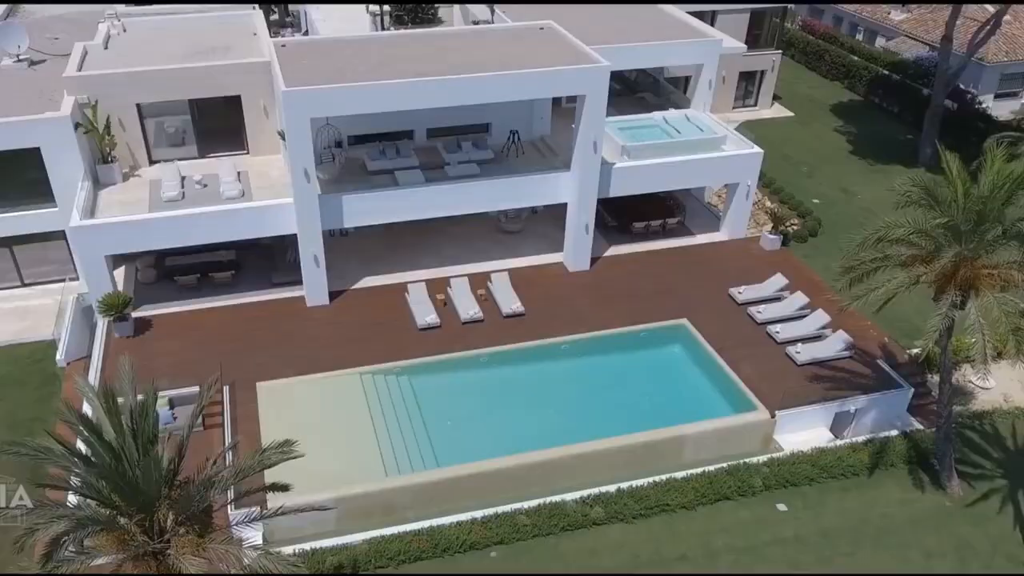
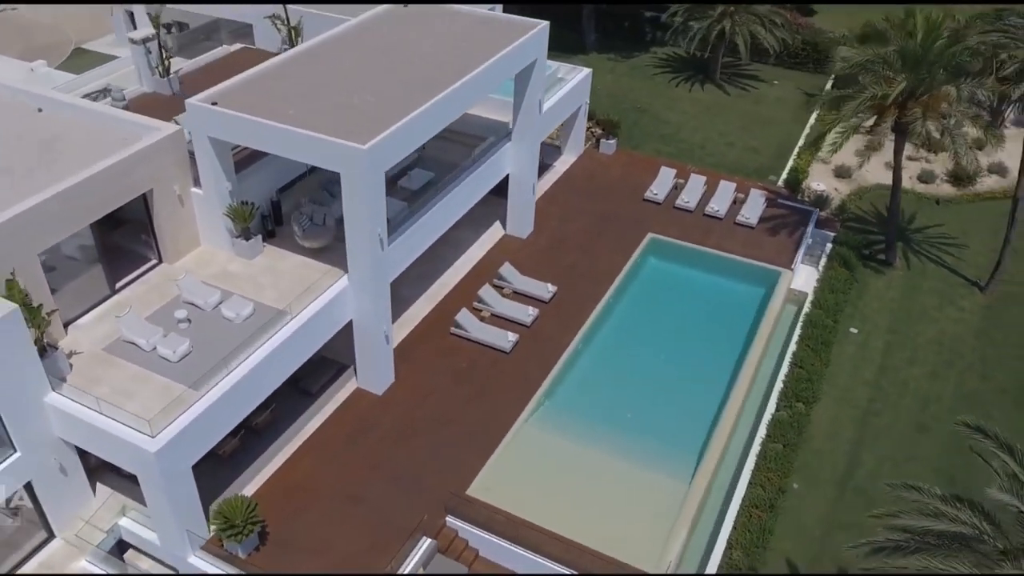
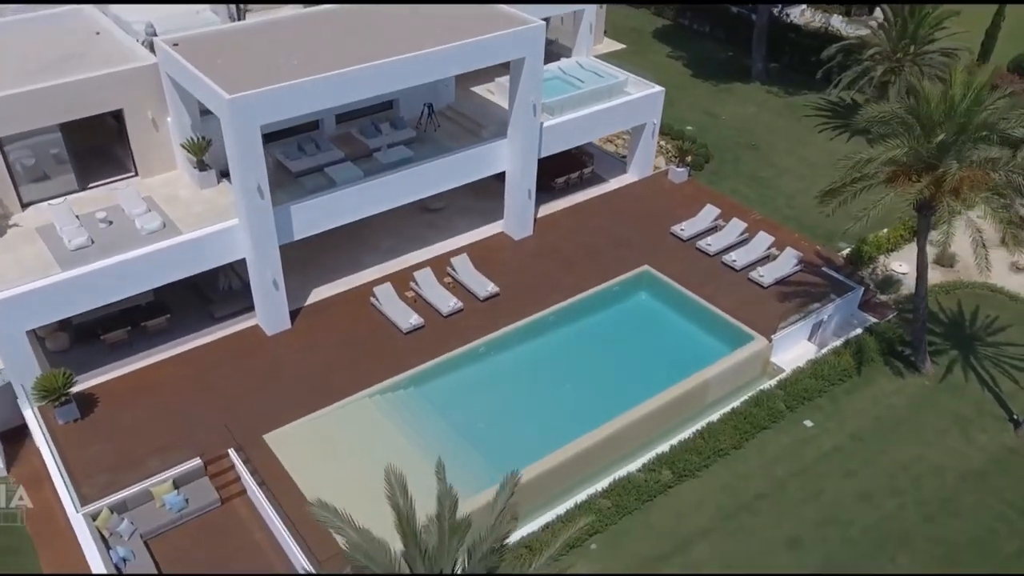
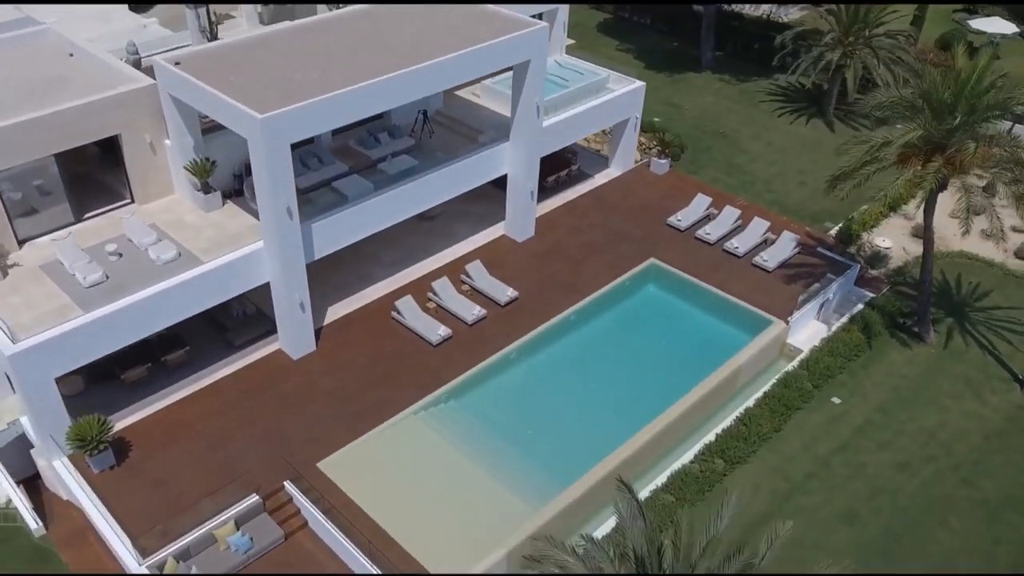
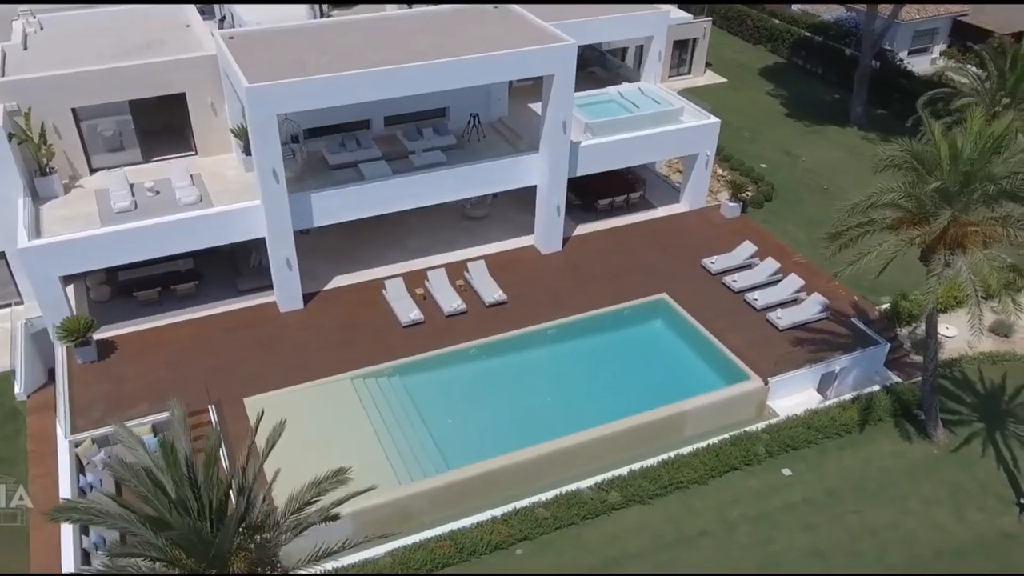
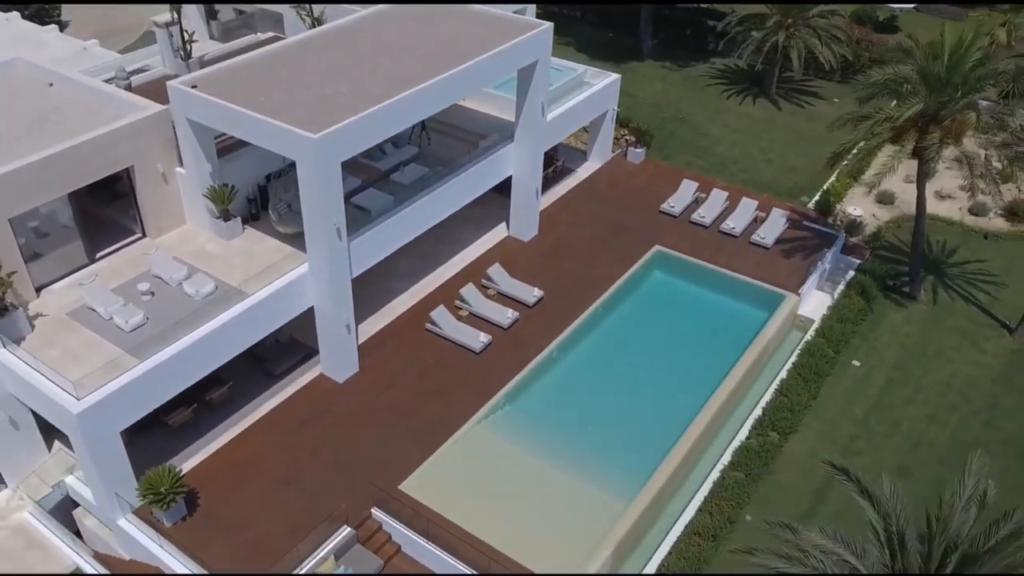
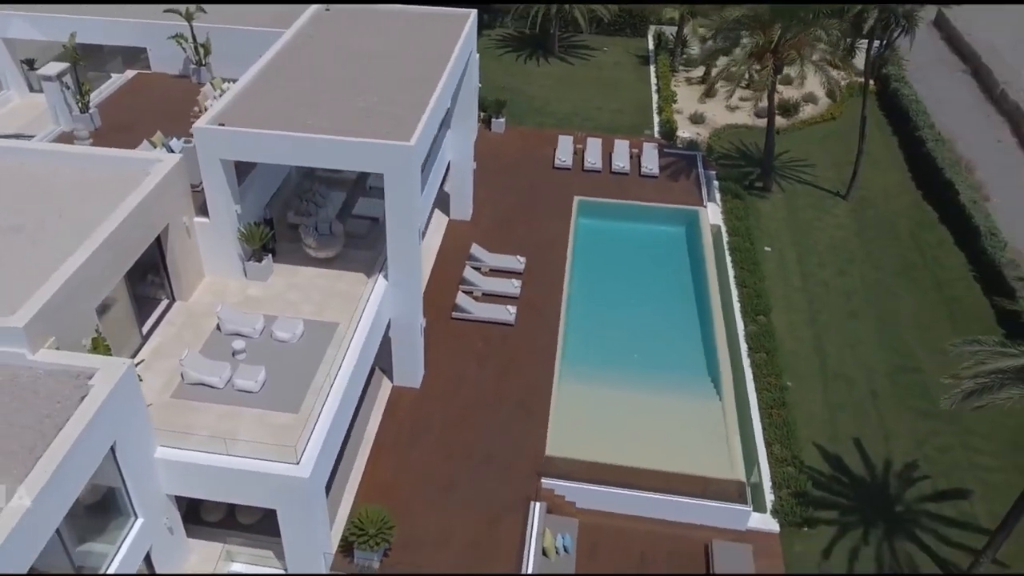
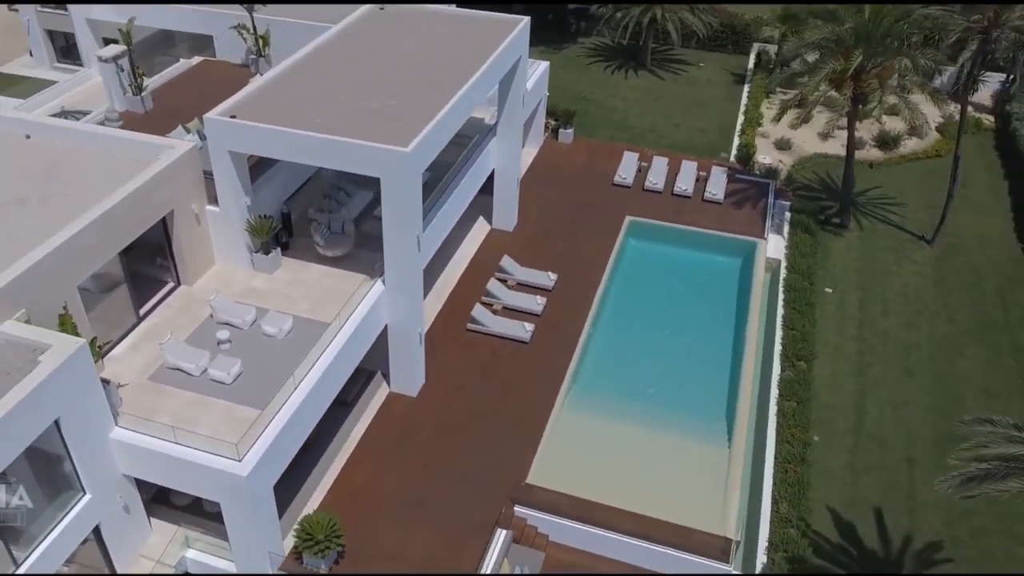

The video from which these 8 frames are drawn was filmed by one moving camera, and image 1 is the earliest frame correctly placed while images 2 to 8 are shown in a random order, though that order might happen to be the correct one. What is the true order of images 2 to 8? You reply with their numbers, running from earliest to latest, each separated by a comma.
5, 3, 4, 6, 2, 8, 7
